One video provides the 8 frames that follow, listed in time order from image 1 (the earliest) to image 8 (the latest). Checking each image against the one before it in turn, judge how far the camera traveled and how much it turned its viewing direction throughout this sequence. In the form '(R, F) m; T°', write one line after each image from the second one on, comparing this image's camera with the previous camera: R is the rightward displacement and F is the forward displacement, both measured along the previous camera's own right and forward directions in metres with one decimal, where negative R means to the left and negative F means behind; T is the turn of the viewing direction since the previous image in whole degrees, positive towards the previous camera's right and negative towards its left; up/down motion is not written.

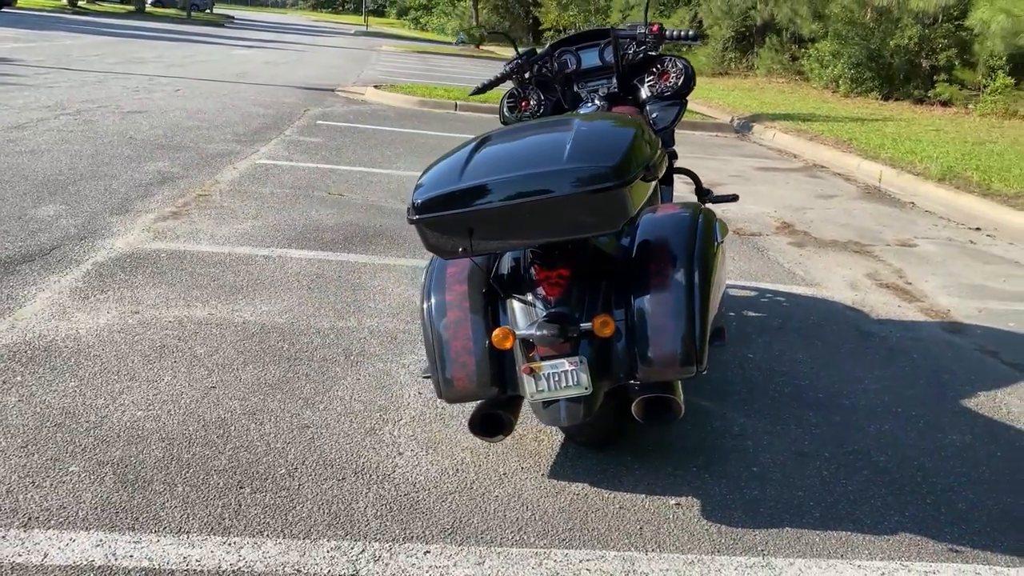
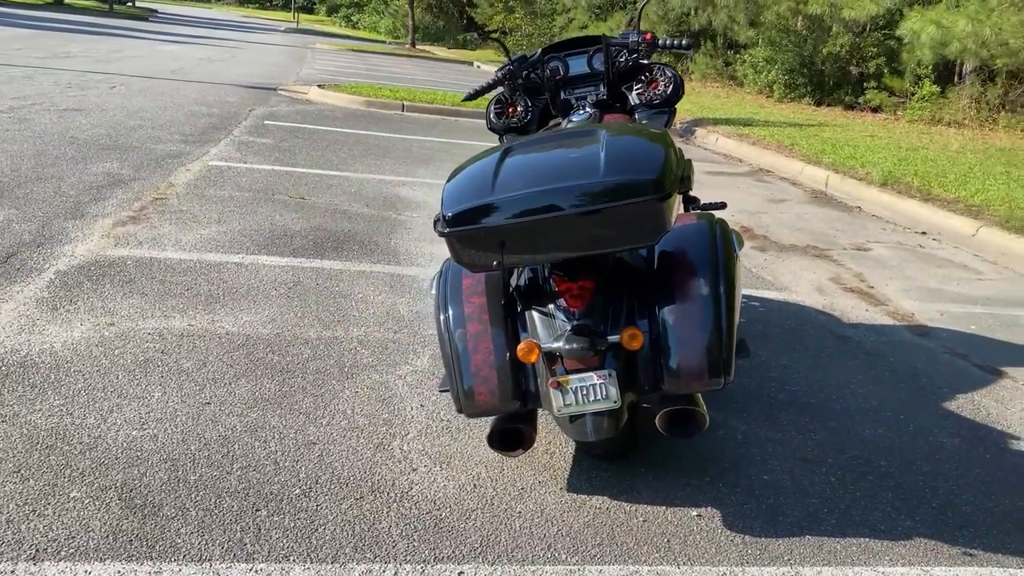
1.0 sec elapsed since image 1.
(-0.3, +0.1) m; +5°
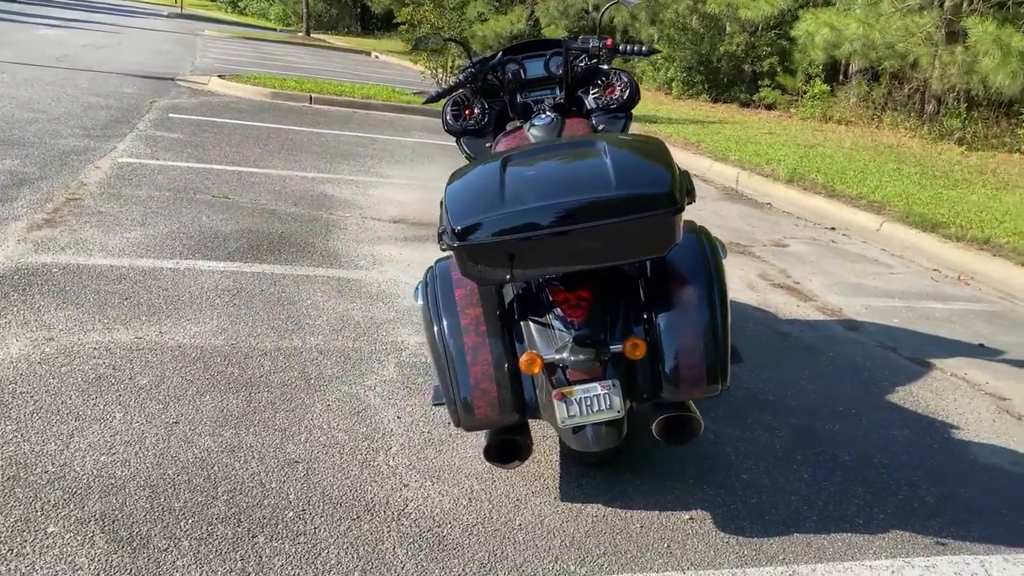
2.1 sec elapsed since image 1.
(-0.3, +0.1) m; +7°
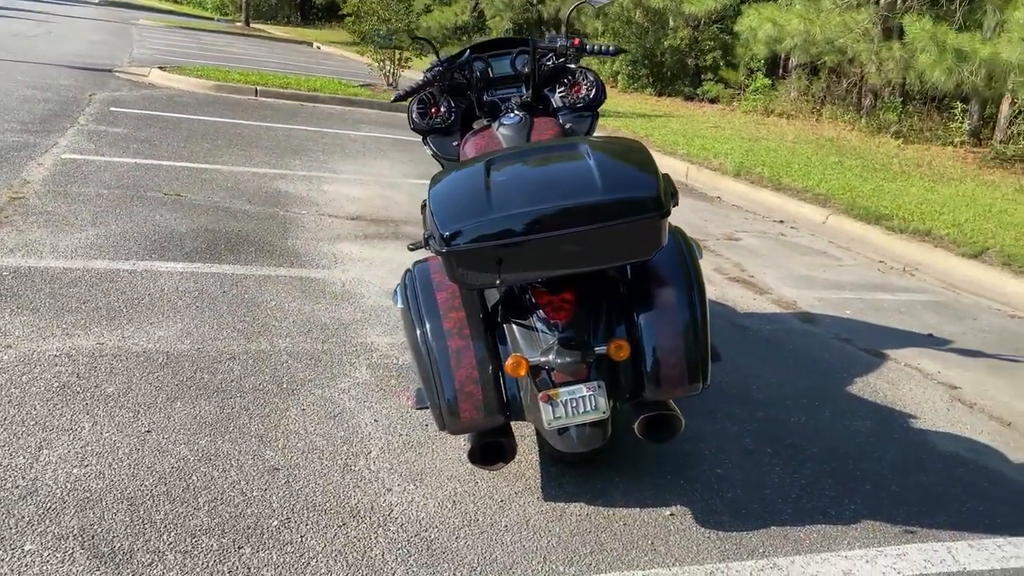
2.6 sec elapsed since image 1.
(-0.1, 0.0) m; +4°
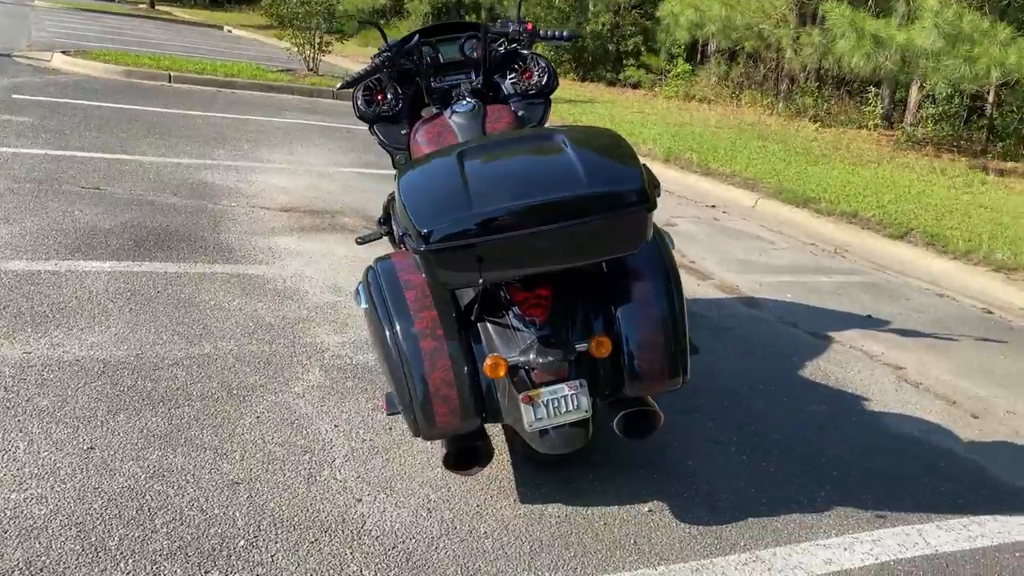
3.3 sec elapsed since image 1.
(-0.2, +0.1) m; +5°
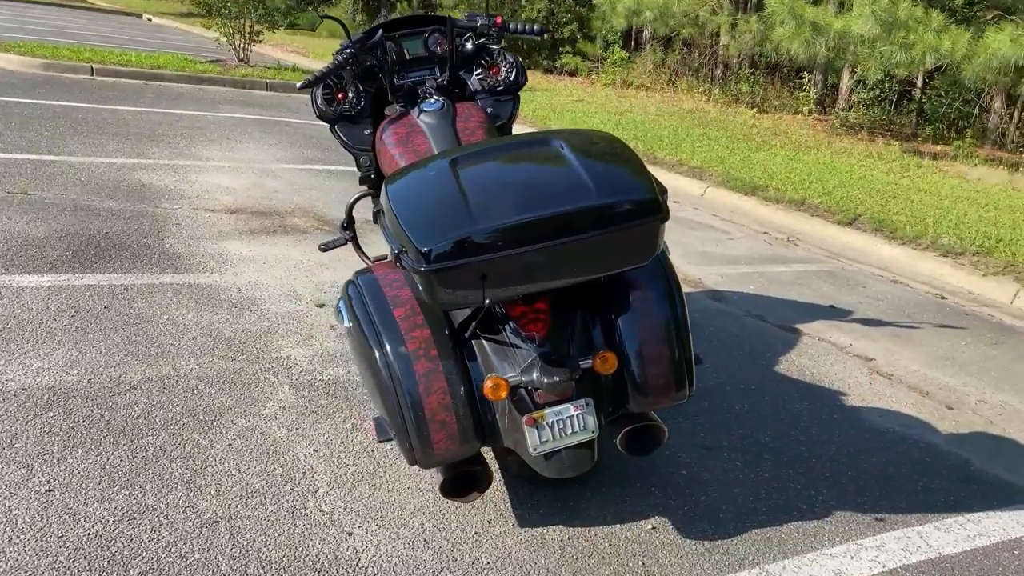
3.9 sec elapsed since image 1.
(-0.2, +0.2) m; +4°
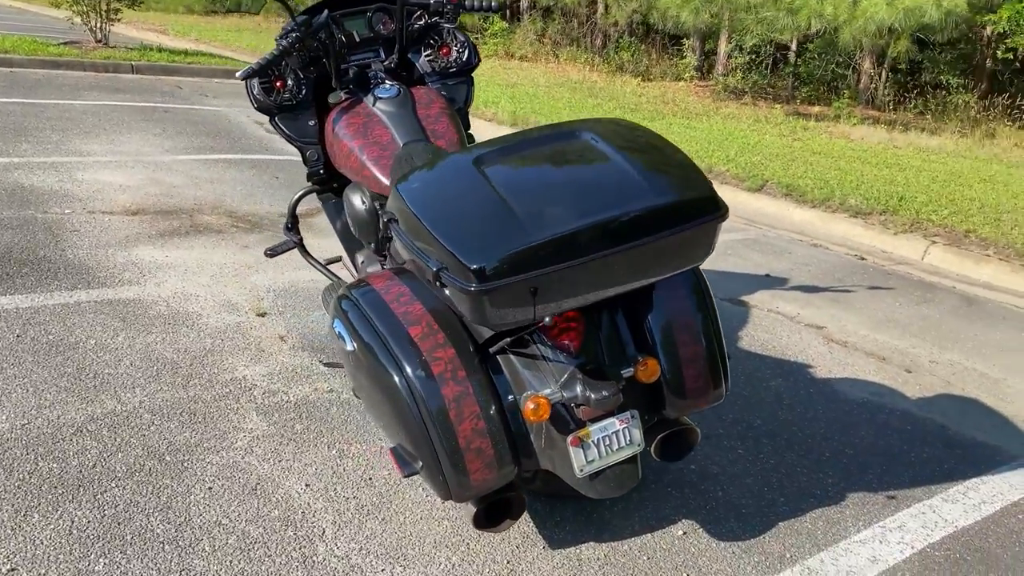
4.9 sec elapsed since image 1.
(-0.4, +0.3) m; +8°
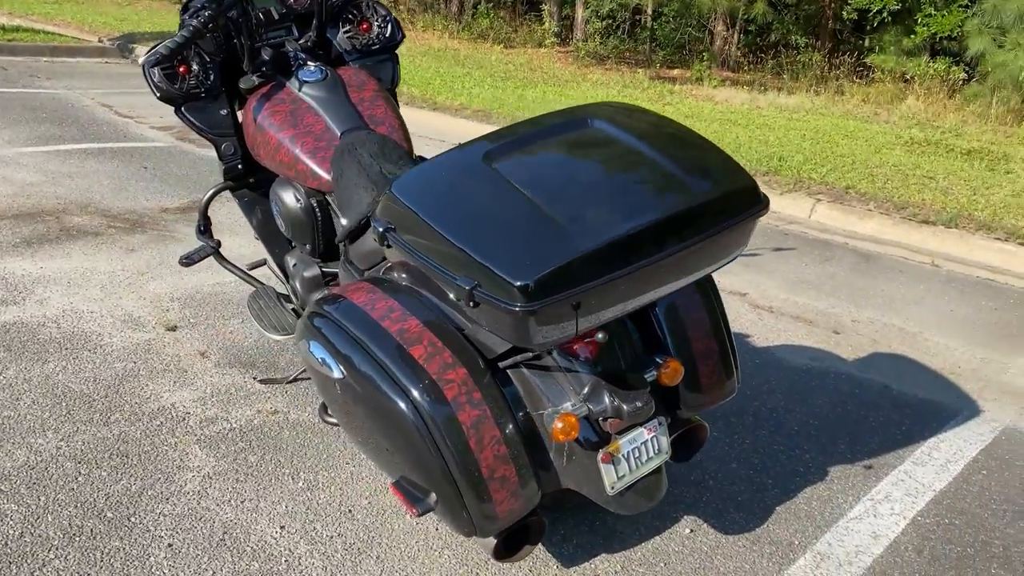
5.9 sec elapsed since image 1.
(-0.4, +0.3) m; +10°
